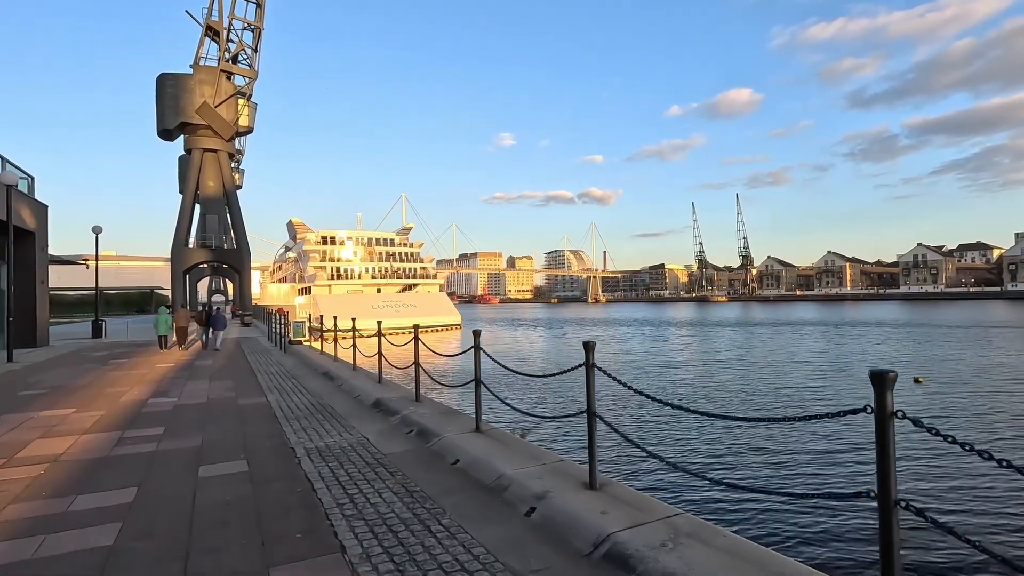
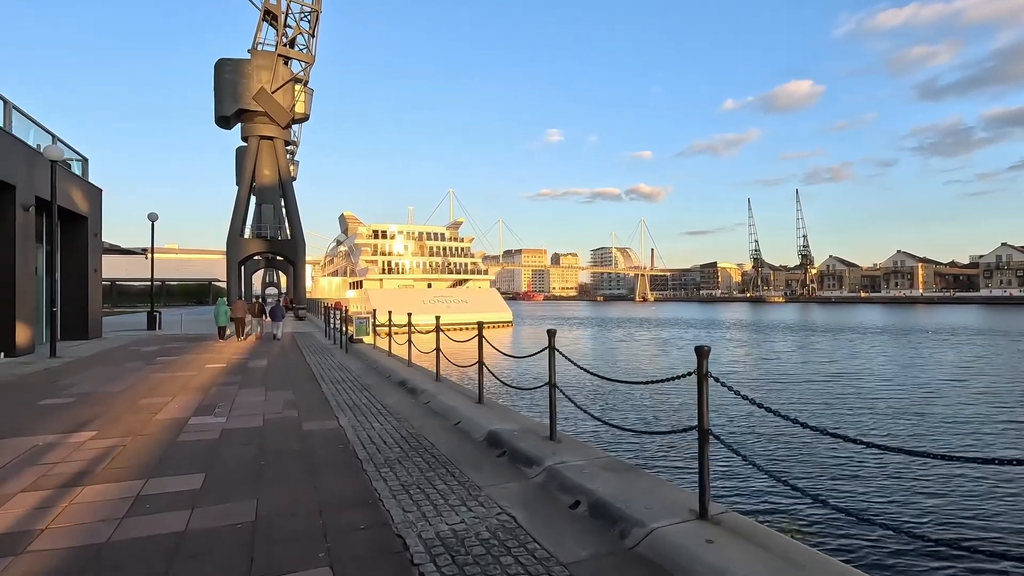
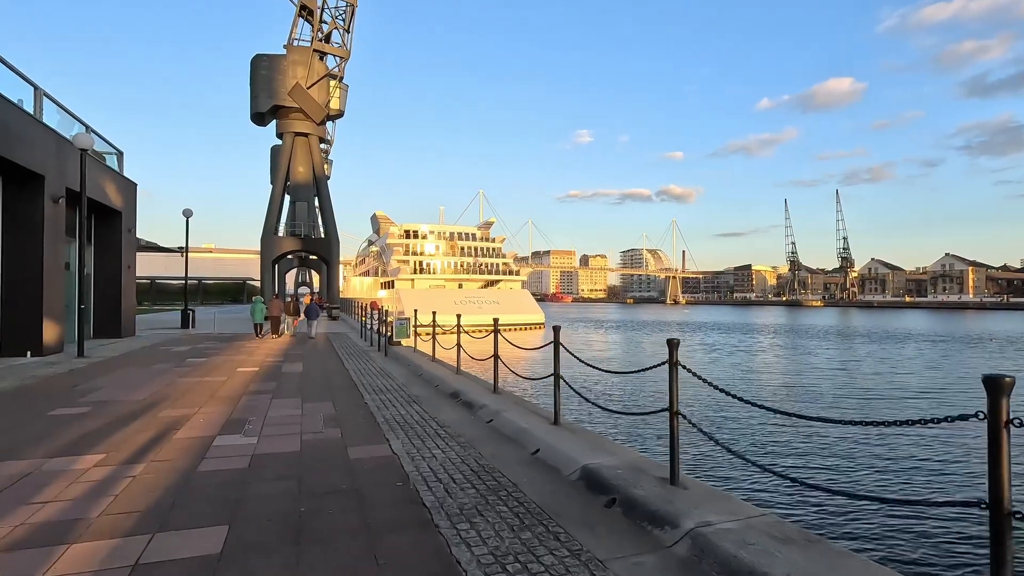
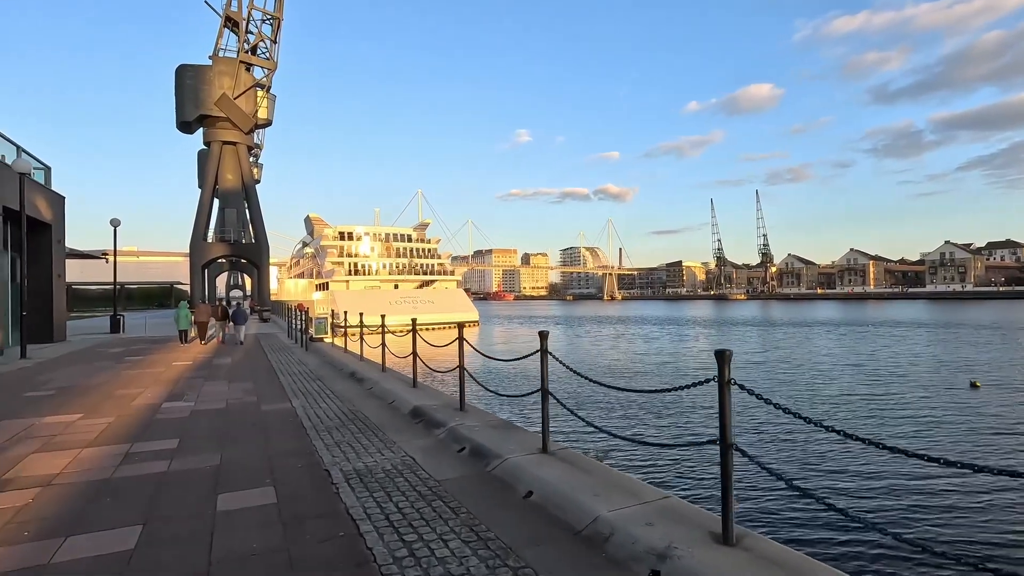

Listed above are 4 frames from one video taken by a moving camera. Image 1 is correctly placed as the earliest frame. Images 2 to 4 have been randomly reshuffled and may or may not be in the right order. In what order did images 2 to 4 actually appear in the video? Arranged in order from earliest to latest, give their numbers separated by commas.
4, 2, 3
